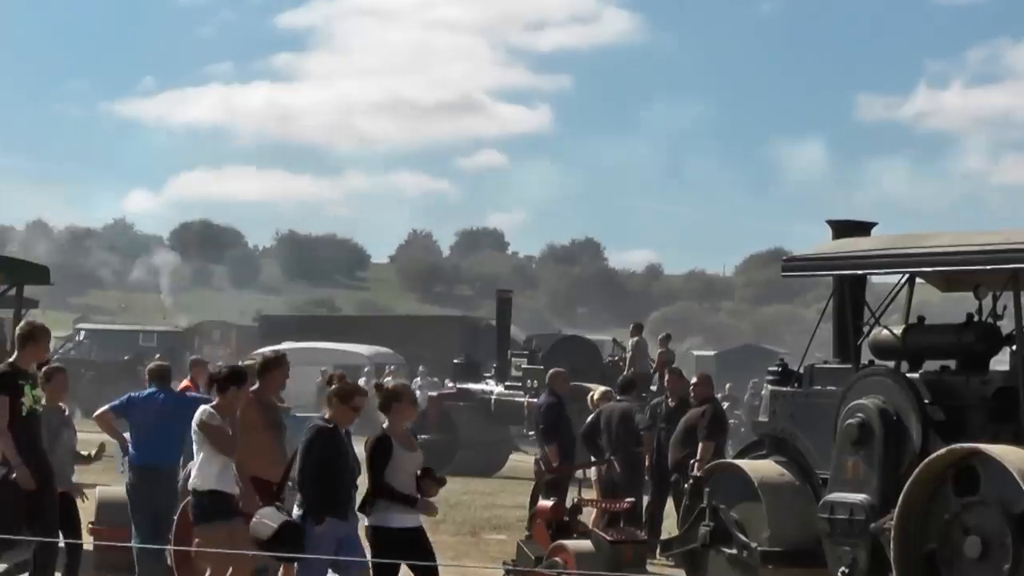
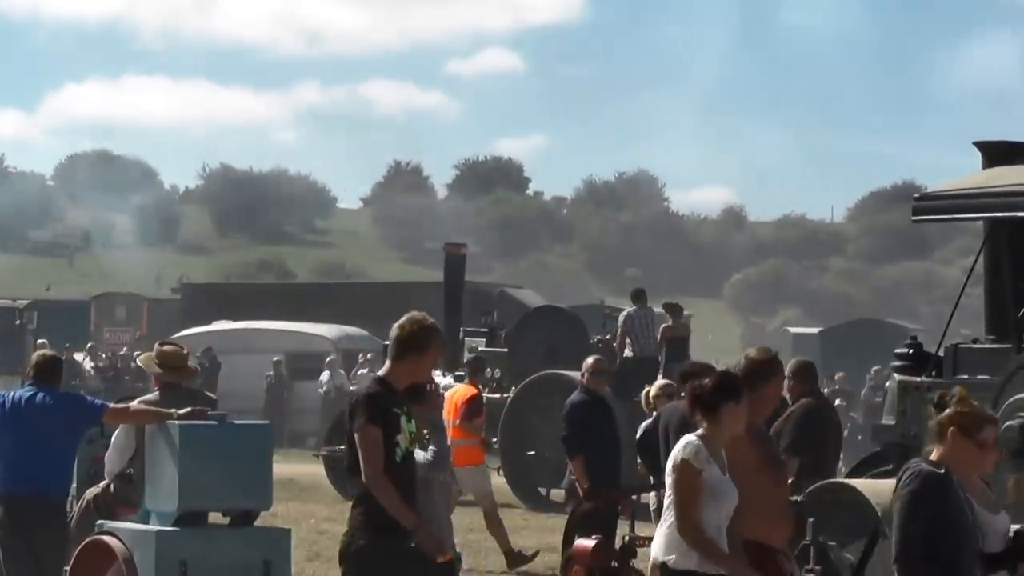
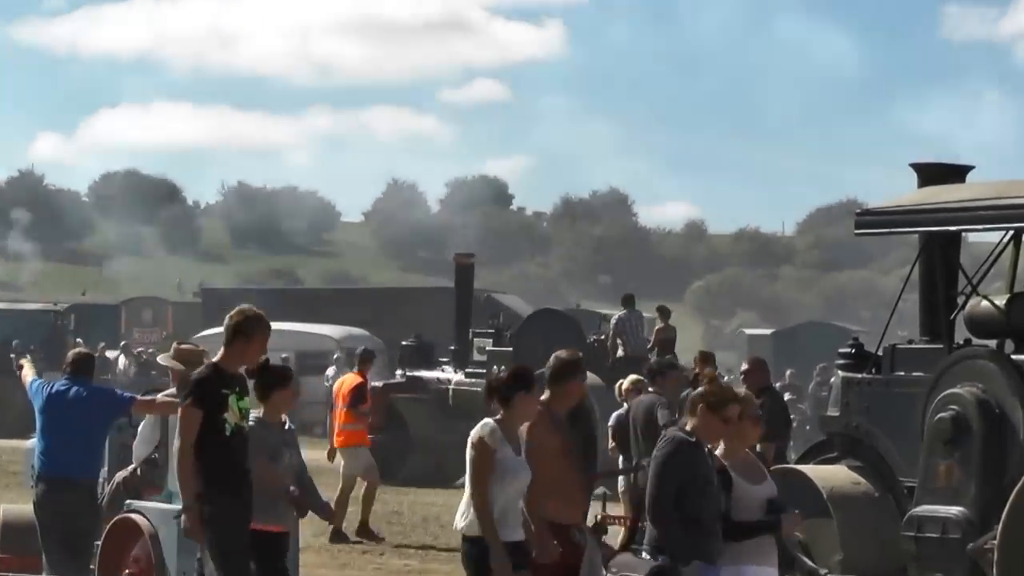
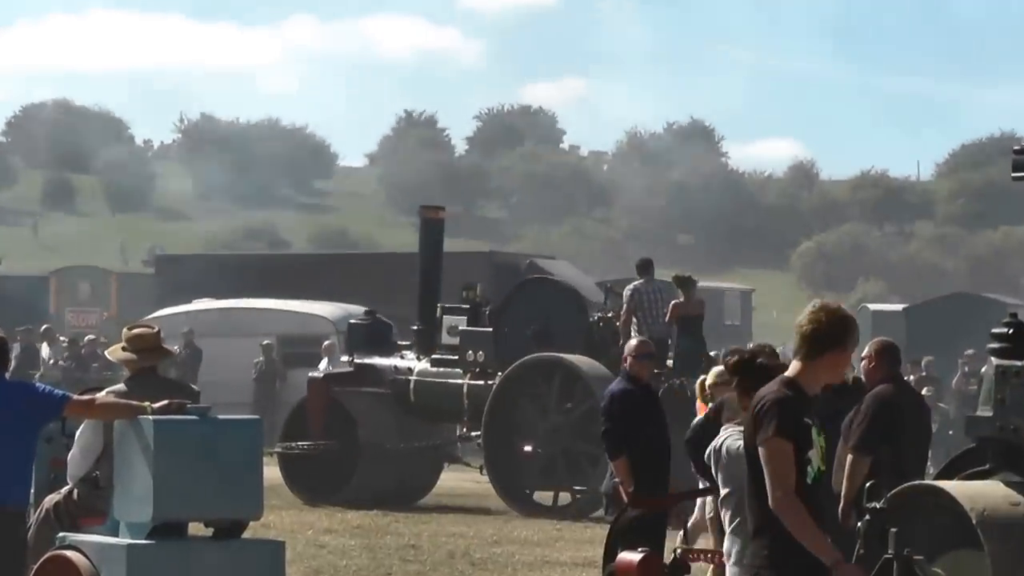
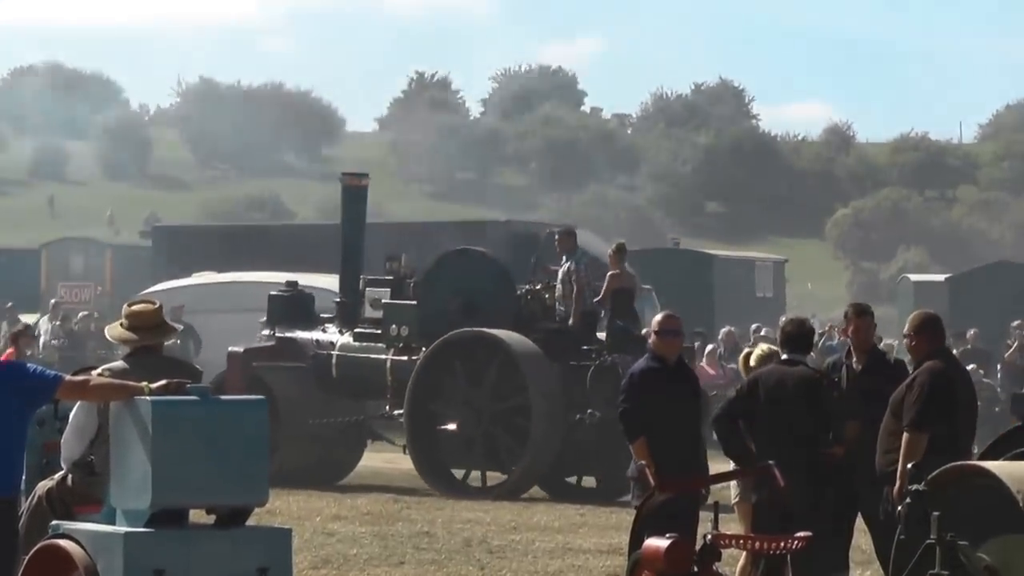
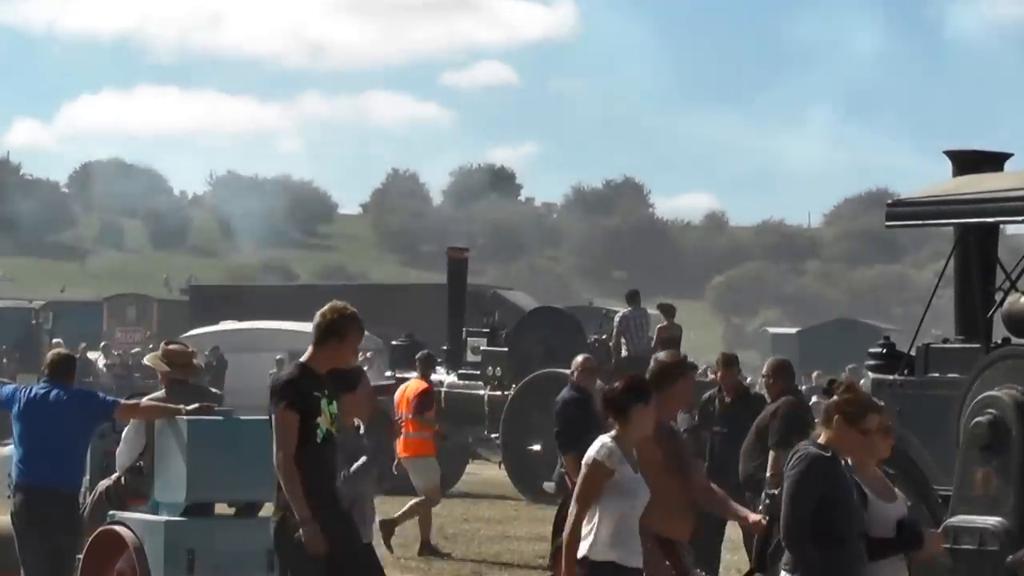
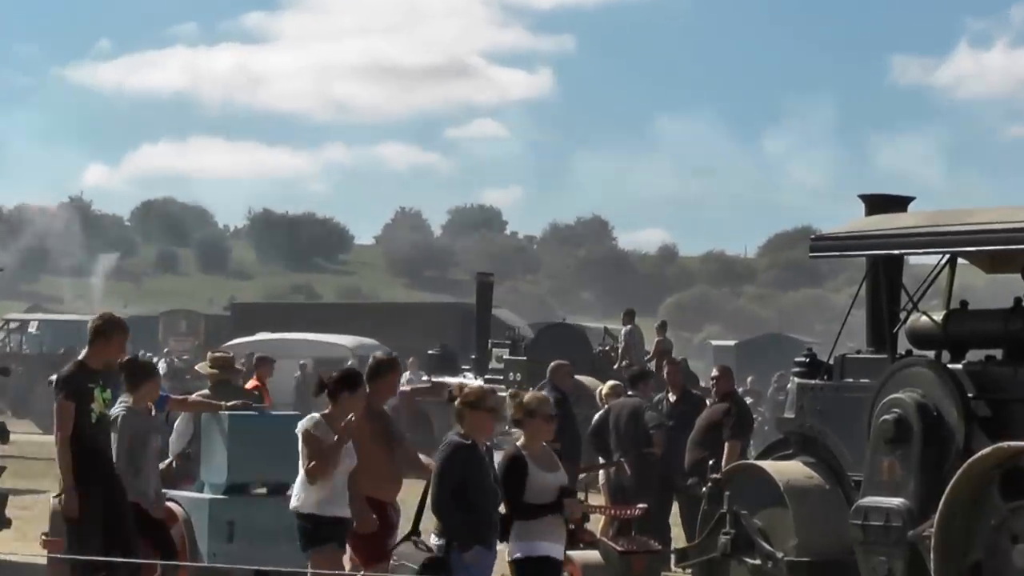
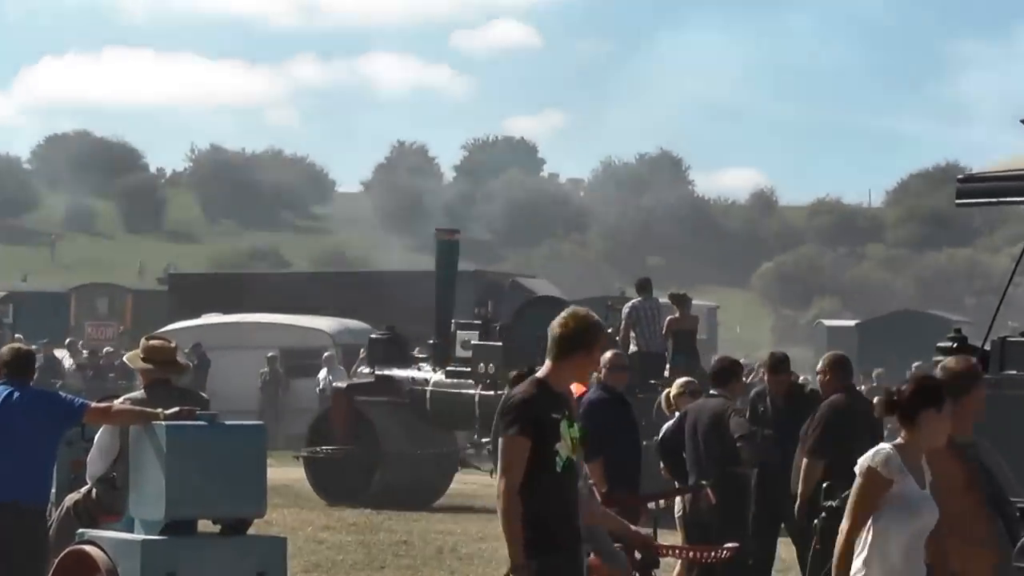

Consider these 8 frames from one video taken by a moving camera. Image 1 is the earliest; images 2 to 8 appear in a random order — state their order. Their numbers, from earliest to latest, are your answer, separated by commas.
7, 3, 6, 2, 8, 4, 5
